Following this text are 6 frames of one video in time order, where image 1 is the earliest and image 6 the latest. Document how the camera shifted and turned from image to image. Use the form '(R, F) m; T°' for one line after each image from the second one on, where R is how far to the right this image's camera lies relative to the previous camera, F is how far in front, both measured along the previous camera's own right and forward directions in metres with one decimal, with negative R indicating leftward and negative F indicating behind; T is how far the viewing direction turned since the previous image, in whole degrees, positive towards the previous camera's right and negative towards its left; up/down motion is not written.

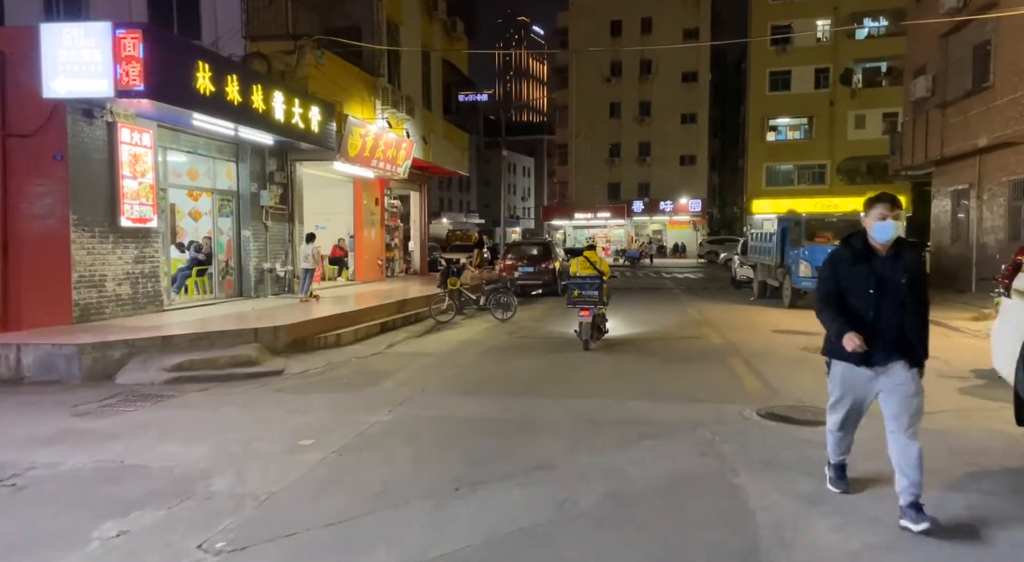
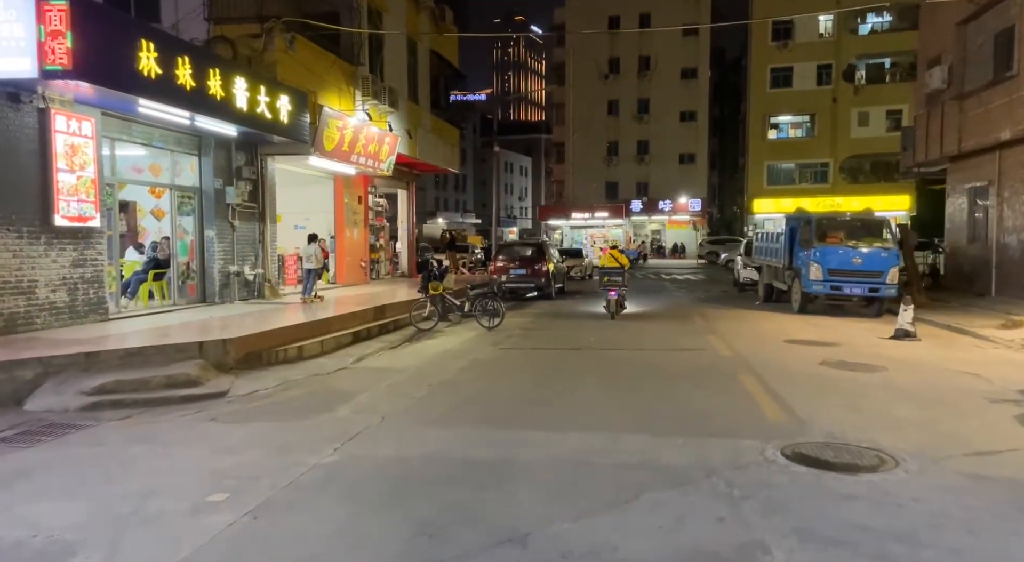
(+0.2, +1.3) m; 0°
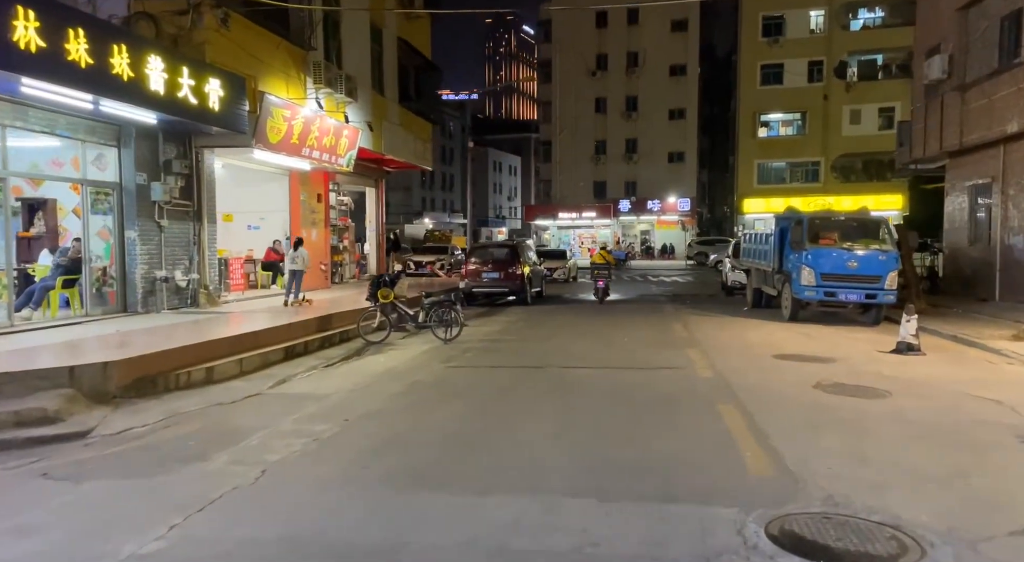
(+0.6, +1.5) m; +1°
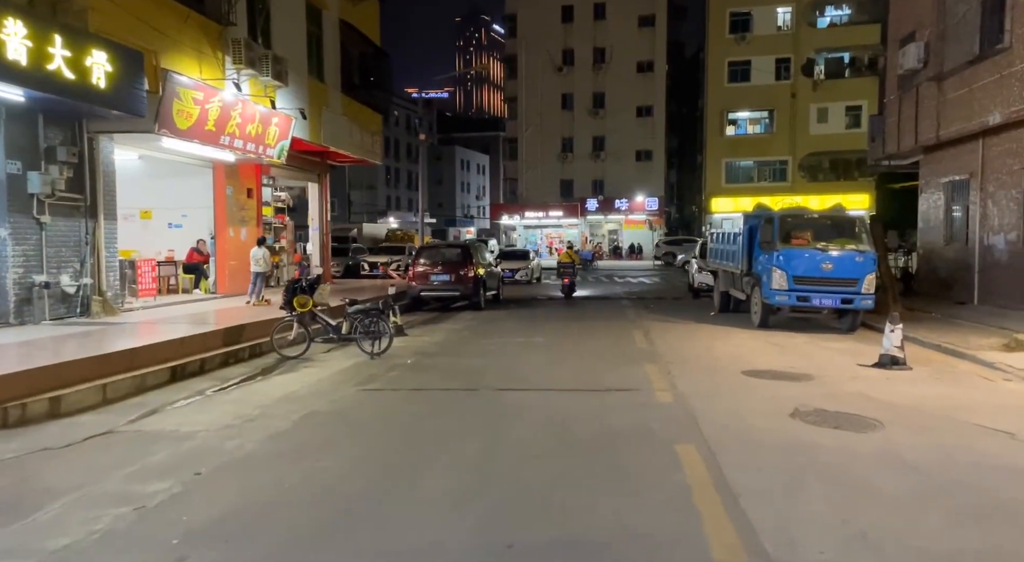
(+0.5, +1.6) m; +2°
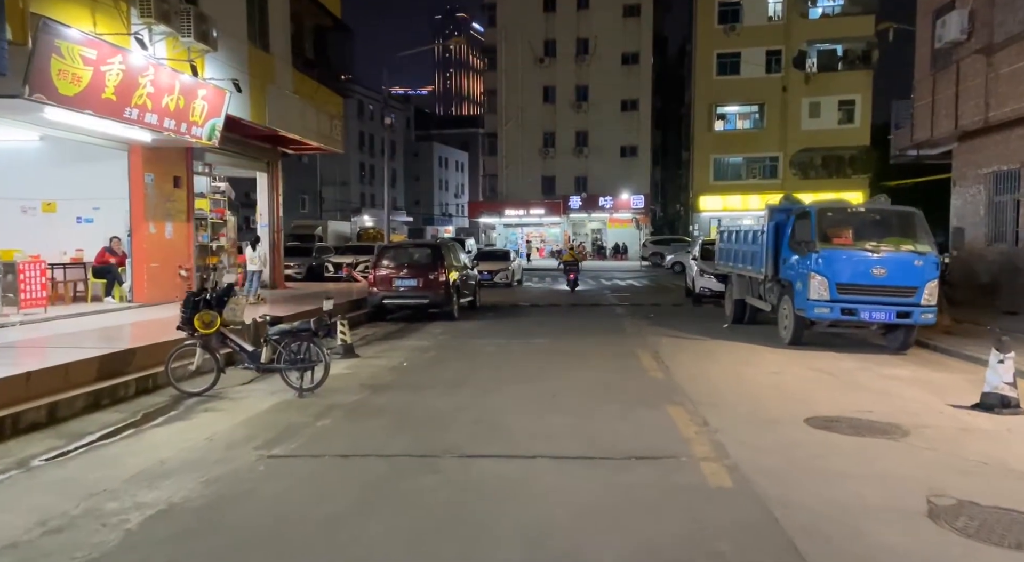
(0.0, +2.9) m; +2°
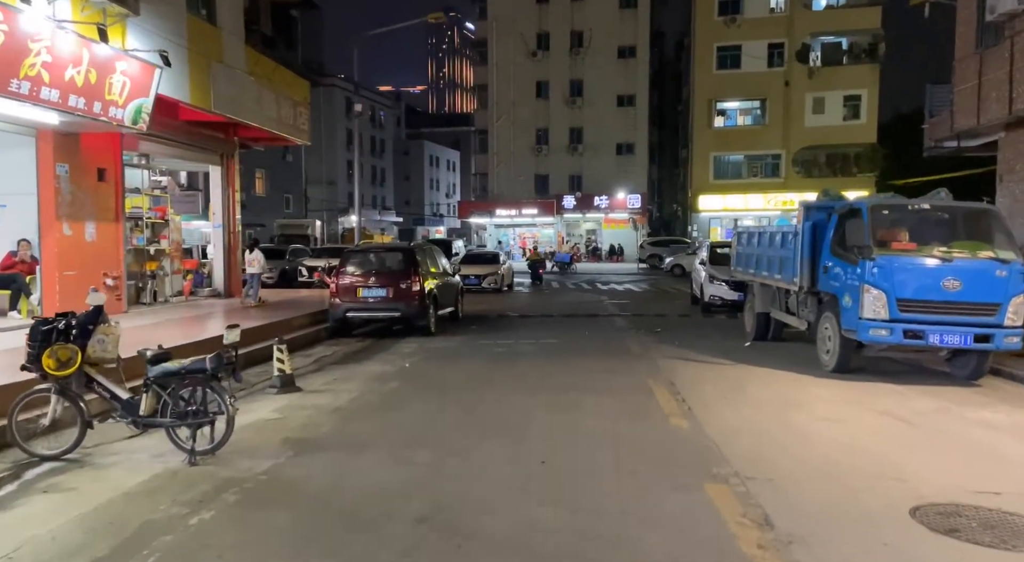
(+0.2, +2.4) m; 0°
